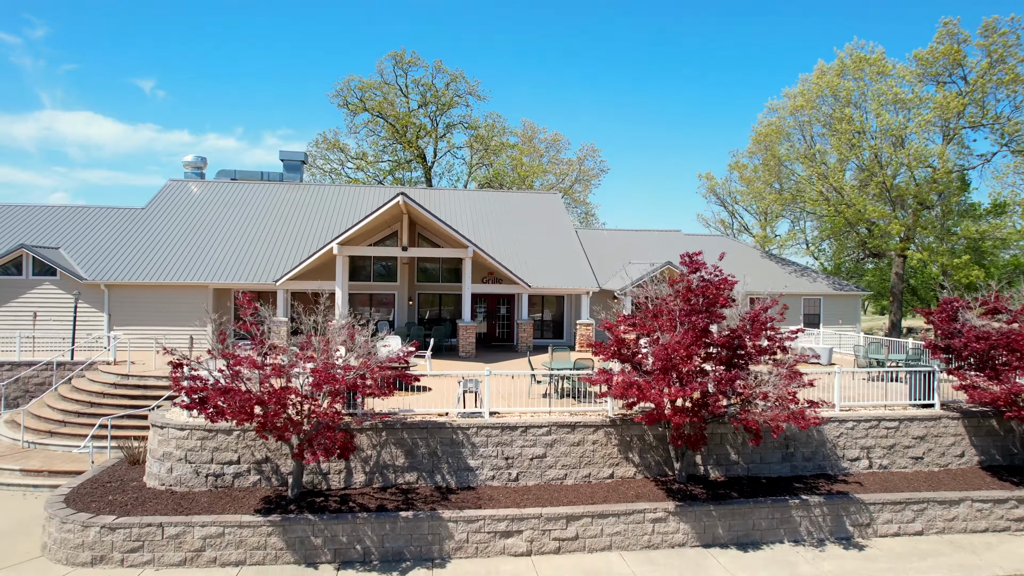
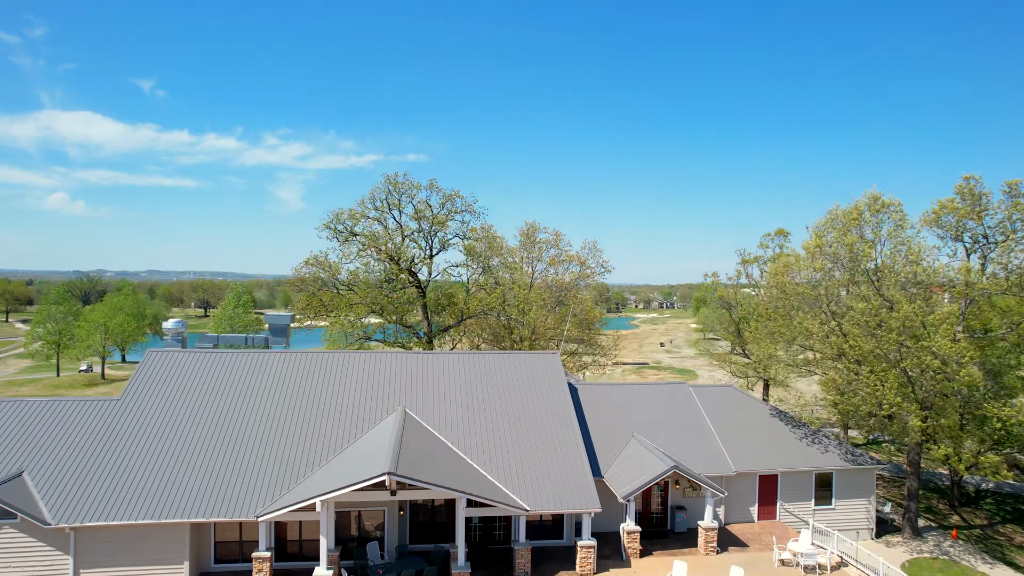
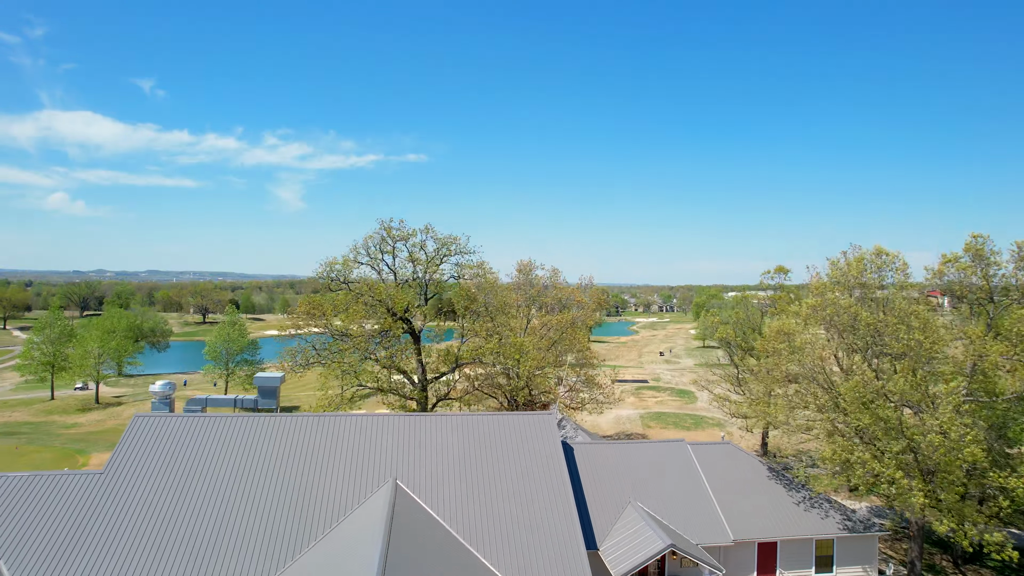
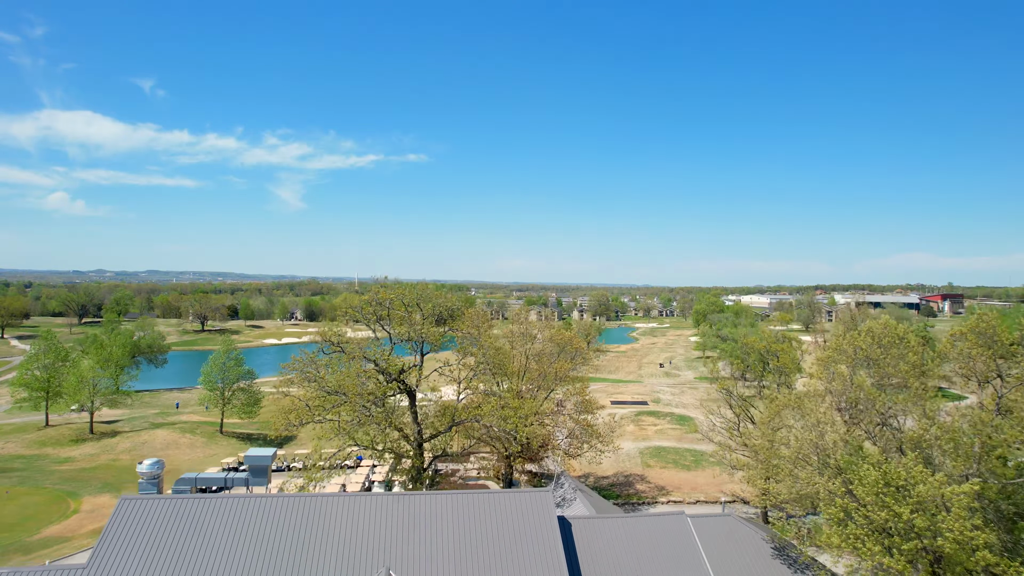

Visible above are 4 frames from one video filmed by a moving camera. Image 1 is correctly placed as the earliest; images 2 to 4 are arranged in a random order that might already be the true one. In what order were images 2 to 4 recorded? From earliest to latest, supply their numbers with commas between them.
2, 3, 4
